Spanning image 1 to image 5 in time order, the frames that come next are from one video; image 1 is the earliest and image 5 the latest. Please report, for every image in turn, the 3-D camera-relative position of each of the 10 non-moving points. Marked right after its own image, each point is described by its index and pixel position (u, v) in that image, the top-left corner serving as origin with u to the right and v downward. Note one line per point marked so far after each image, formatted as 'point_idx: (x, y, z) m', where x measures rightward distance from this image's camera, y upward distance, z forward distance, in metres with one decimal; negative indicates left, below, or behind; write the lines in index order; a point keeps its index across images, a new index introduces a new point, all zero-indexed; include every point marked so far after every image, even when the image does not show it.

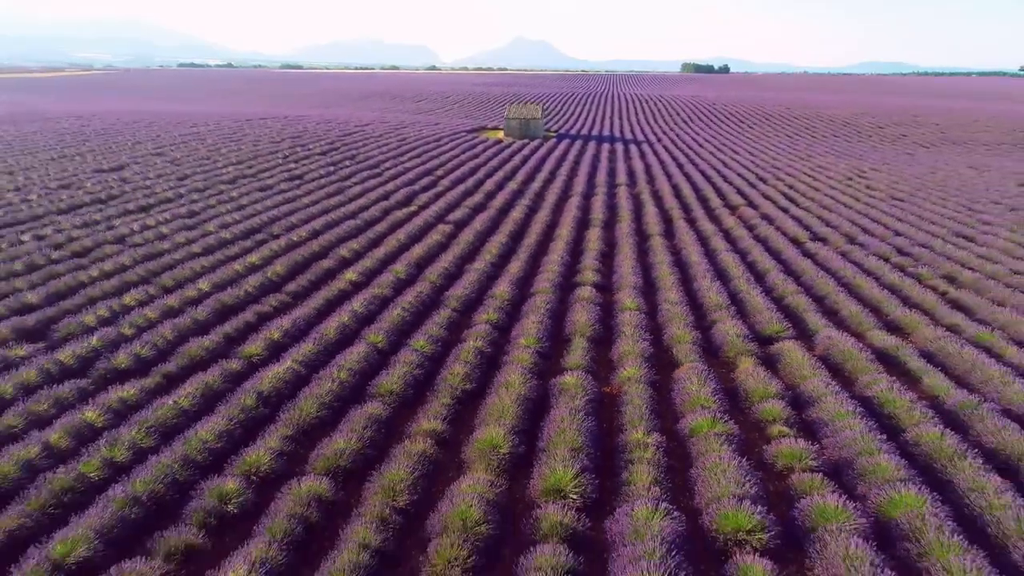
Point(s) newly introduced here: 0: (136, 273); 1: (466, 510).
0: (-3.9, +0.1, +6.2) m
1: (-0.2, -1.0, +2.8) m
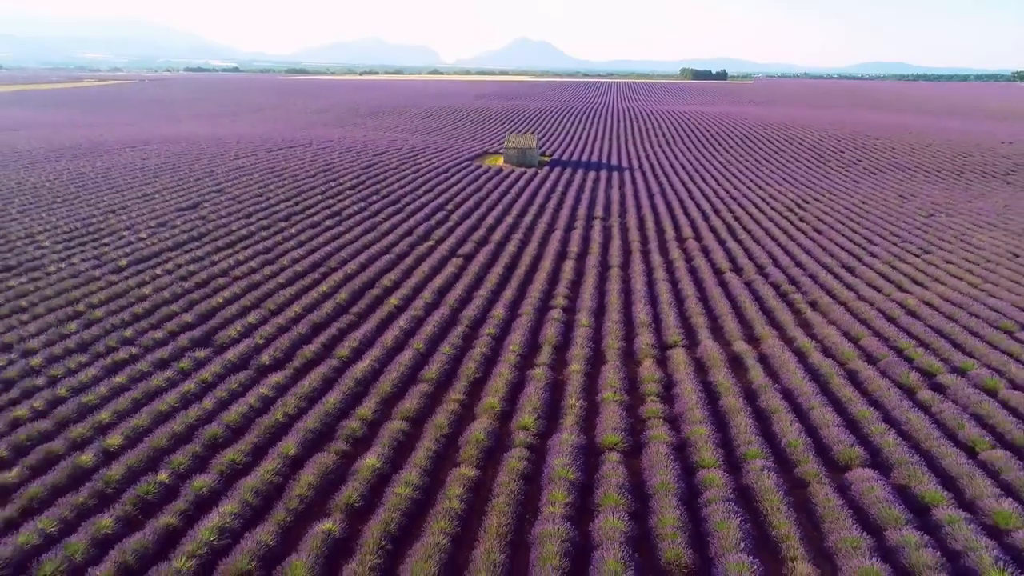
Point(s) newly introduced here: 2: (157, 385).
0: (-4.0, -0.2, +9.0) m
1: (-0.3, -1.4, +5.7) m
2: (-3.9, -1.1, +6.6) m
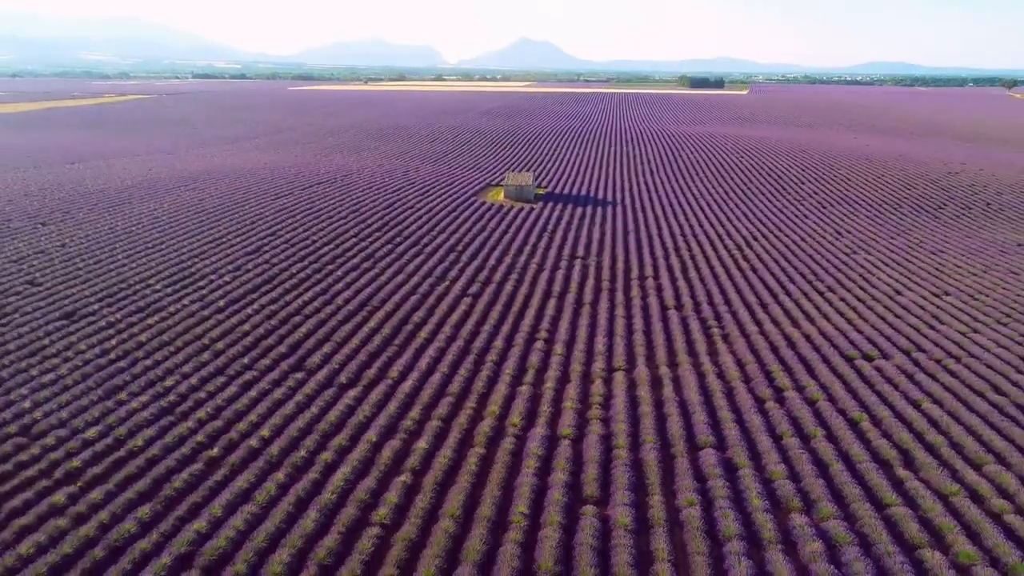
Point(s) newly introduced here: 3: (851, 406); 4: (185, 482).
0: (-4.0, -1.0, +12.7) m
1: (-0.4, -2.2, +9.3) m
2: (-4.0, -1.9, +10.2) m
3: (+5.6, -1.9, +9.8) m
4: (-4.4, -2.6, +8.1) m
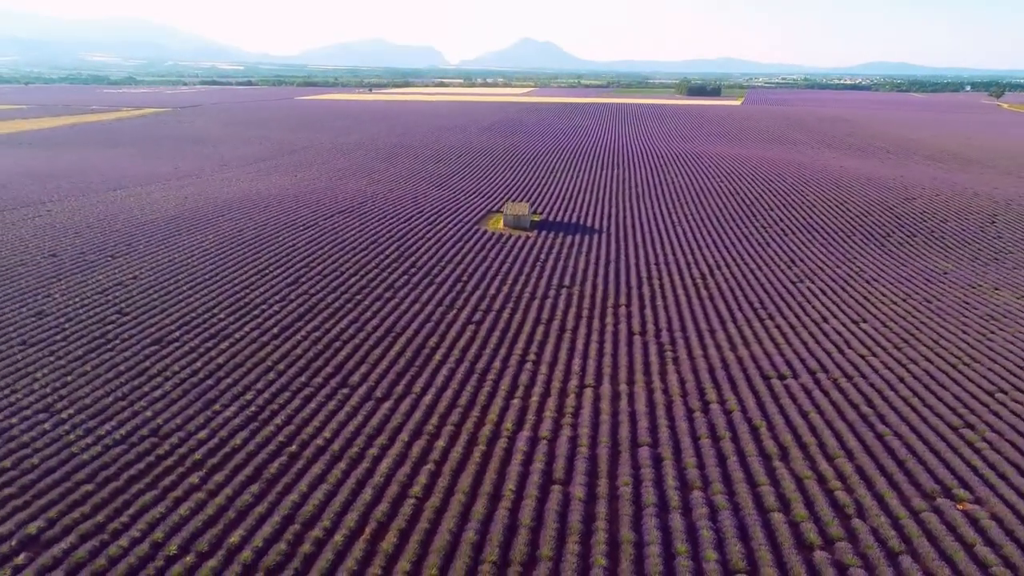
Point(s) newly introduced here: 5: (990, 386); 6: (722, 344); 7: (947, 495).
0: (-4.2, -1.9, +16.2) m
1: (-0.6, -3.1, +12.9) m
2: (-4.1, -2.8, +13.8) m
3: (+5.4, -2.8, +13.3) m
4: (-4.5, -3.5, +11.6) m
5: (+11.8, -2.4, +14.7) m
6: (+6.1, -1.6, +17.4) m
7: (+7.8, -3.7, +10.7) m
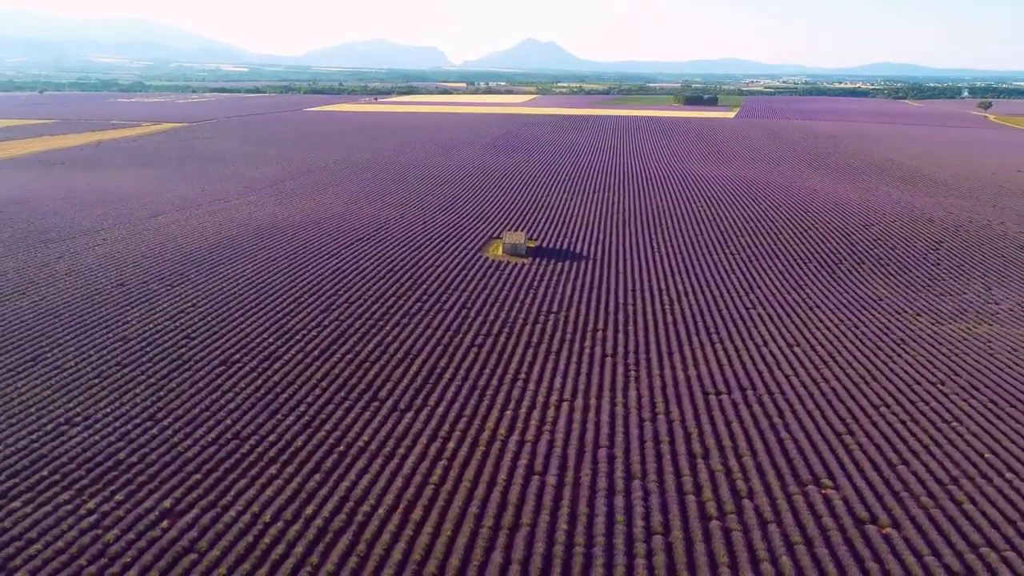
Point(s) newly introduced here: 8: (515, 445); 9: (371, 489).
0: (-4.4, -3.0, +20.4) m
1: (-0.8, -4.2, +17.0) m
2: (-4.3, -3.9, +17.9) m
3: (+5.2, -4.0, +17.4) m
4: (-4.7, -4.6, +15.7) m
5: (+11.6, -3.6, +18.8) m
6: (+6.0, -2.8, +21.5) m
7: (+7.6, -4.9, +14.9) m
8: (+0.1, -4.4, +16.5) m
9: (-3.5, -5.0, +14.8) m
